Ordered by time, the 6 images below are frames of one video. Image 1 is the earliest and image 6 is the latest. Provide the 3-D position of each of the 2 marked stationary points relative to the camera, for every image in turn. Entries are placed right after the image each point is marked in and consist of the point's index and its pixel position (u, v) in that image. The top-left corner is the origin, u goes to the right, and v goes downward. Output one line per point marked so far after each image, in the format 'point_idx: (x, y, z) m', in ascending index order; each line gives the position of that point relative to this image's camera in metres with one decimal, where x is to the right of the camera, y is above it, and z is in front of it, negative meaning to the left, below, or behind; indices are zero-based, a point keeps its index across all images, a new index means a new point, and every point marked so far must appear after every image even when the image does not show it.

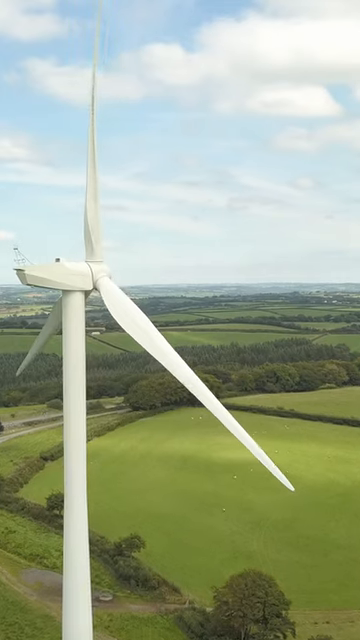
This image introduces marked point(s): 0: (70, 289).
0: (-2.4, +0.7, +13.1) m
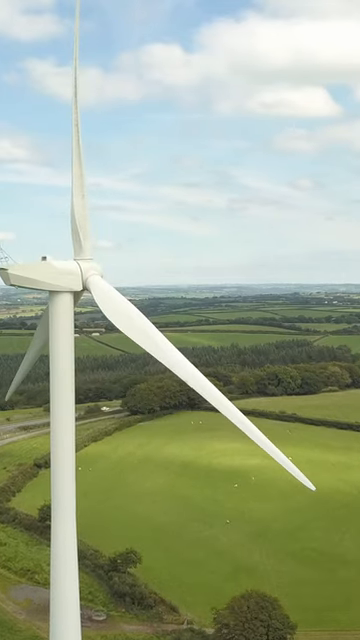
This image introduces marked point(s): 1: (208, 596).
0: (-2.5, +0.6, +12.0) m
1: (+0.9, -9.1, +19.2) m
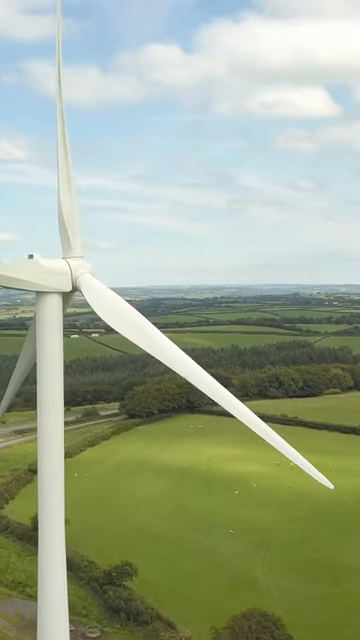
0: (-2.6, +0.6, +11.2) m
1: (+0.9, -9.2, +18.3) m
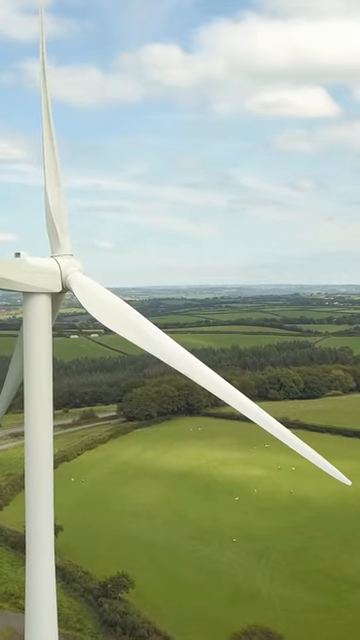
0: (-2.6, +0.5, +10.4) m
1: (+0.8, -9.2, +17.6) m
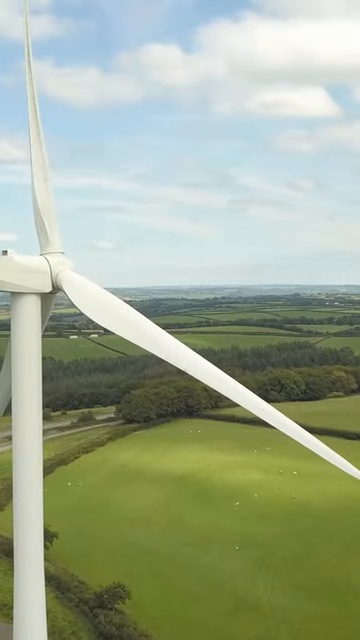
0: (-2.7, +0.5, +9.8) m
1: (+0.8, -9.2, +16.9) m
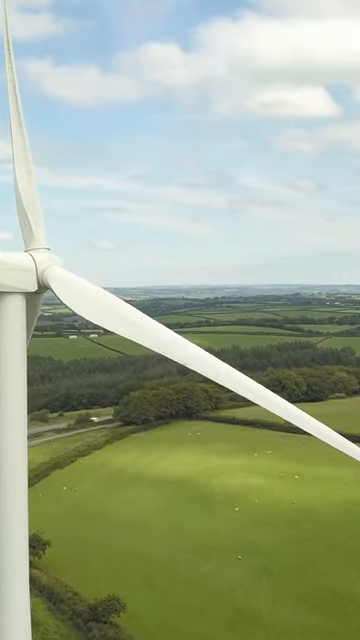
0: (-2.8, +0.5, +9.1) m
1: (+0.7, -9.3, +16.2) m
